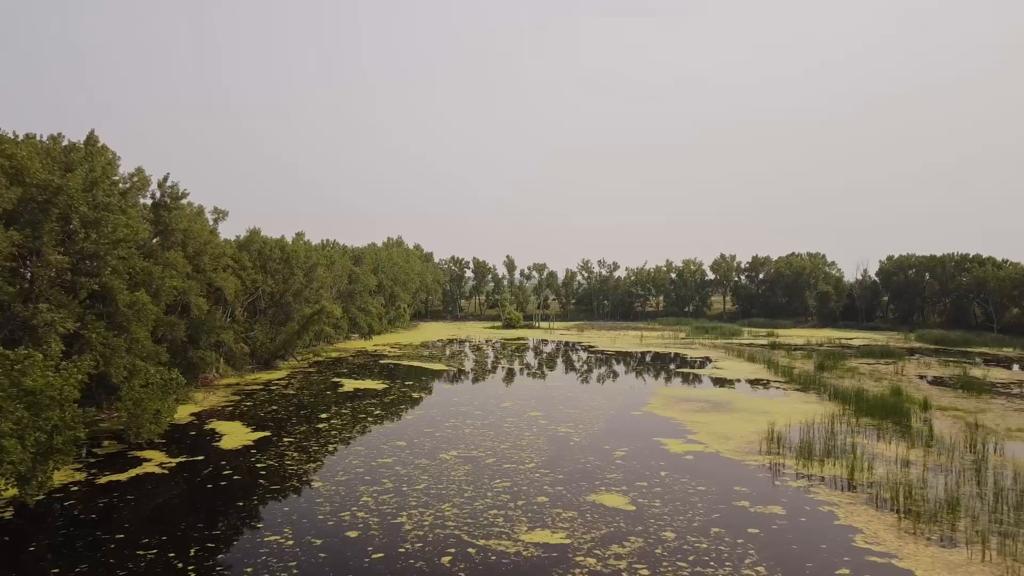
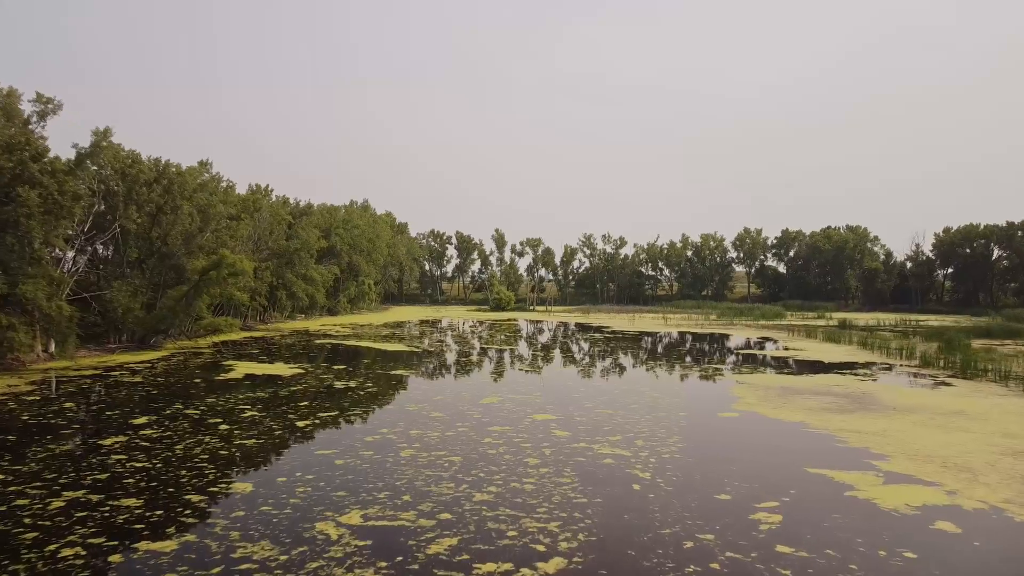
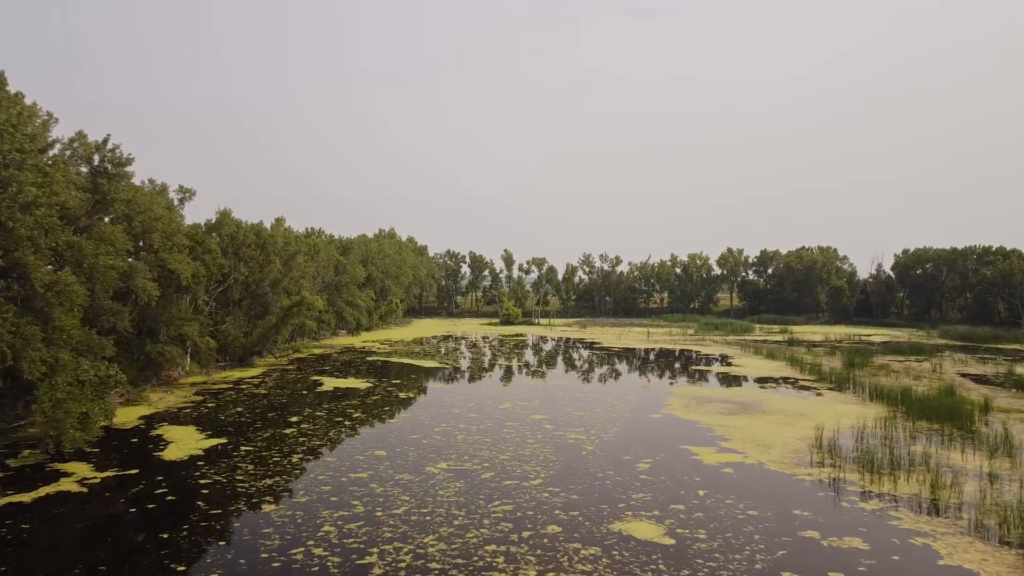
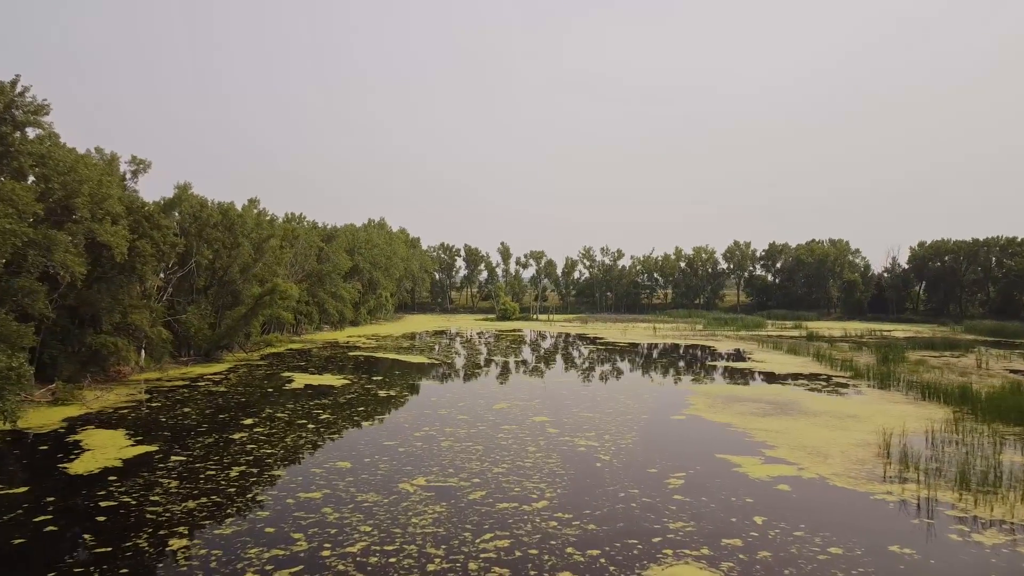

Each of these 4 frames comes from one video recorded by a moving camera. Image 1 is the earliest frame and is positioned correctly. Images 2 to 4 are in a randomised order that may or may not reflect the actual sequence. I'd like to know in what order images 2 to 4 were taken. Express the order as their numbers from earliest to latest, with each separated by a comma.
3, 4, 2
